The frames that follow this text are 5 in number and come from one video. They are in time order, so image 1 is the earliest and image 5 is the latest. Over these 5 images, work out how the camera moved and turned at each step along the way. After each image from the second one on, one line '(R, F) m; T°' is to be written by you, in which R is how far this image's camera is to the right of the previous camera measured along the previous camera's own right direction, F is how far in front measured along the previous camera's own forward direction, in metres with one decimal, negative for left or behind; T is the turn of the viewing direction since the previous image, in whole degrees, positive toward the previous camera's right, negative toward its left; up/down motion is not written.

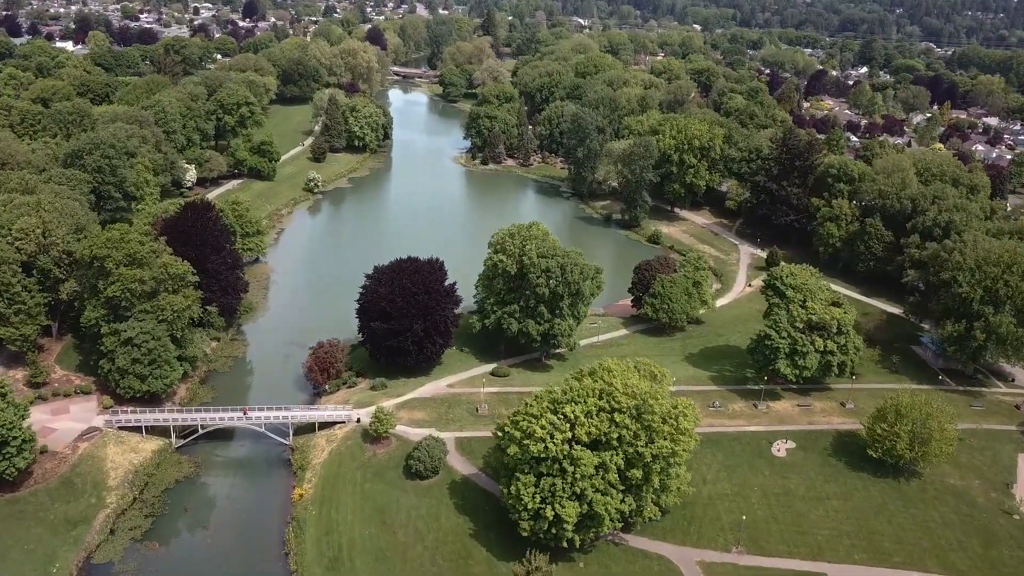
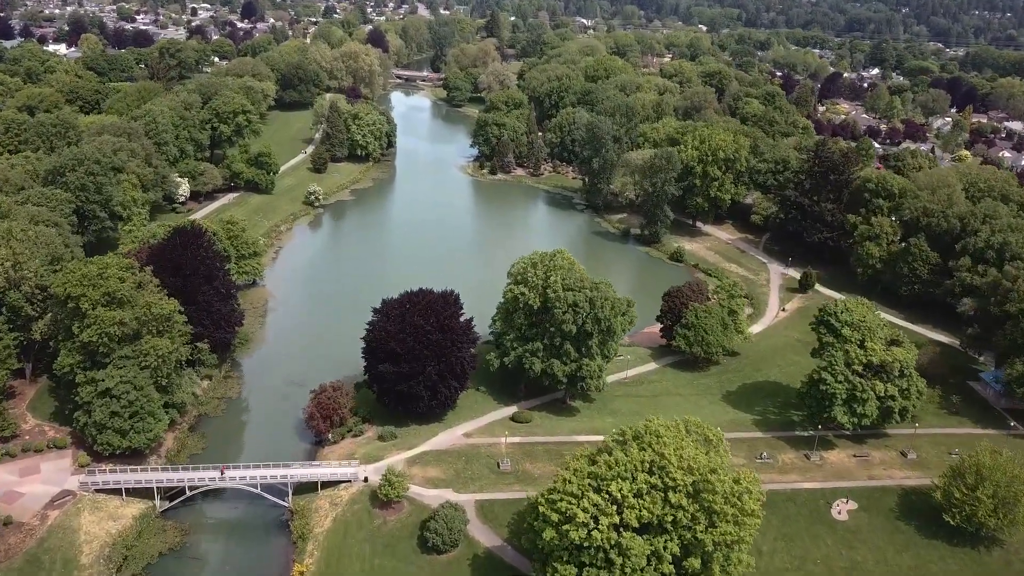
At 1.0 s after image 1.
(-1.2, +4.2) m; 0°
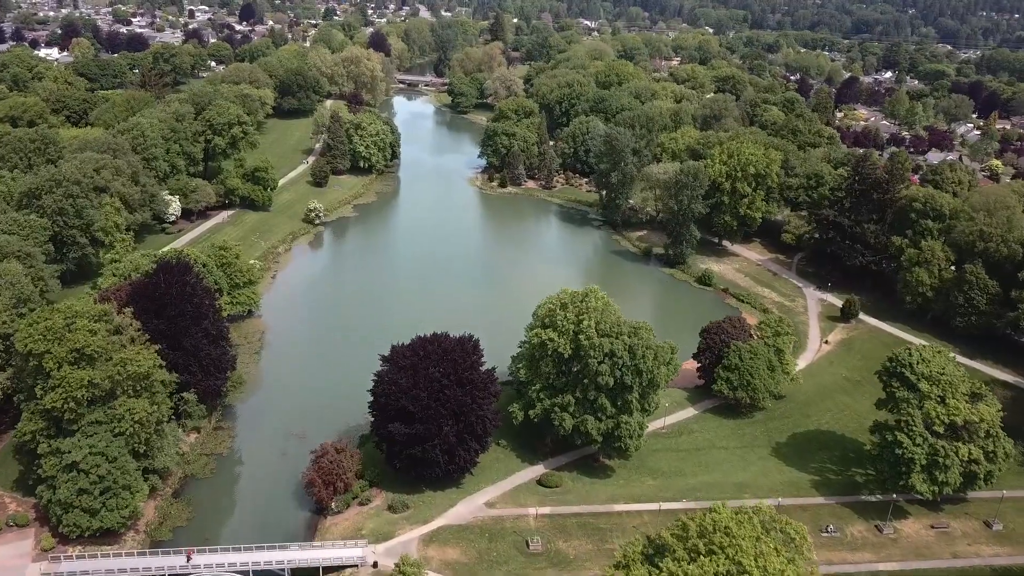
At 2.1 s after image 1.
(-1.3, +4.7) m; 0°
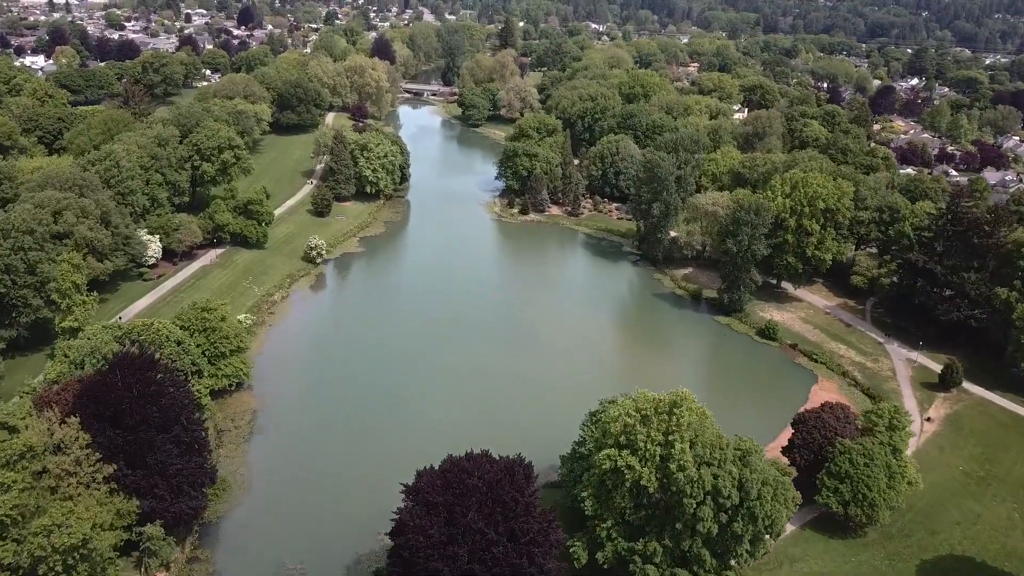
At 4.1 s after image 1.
(-2.4, +8.4) m; 0°
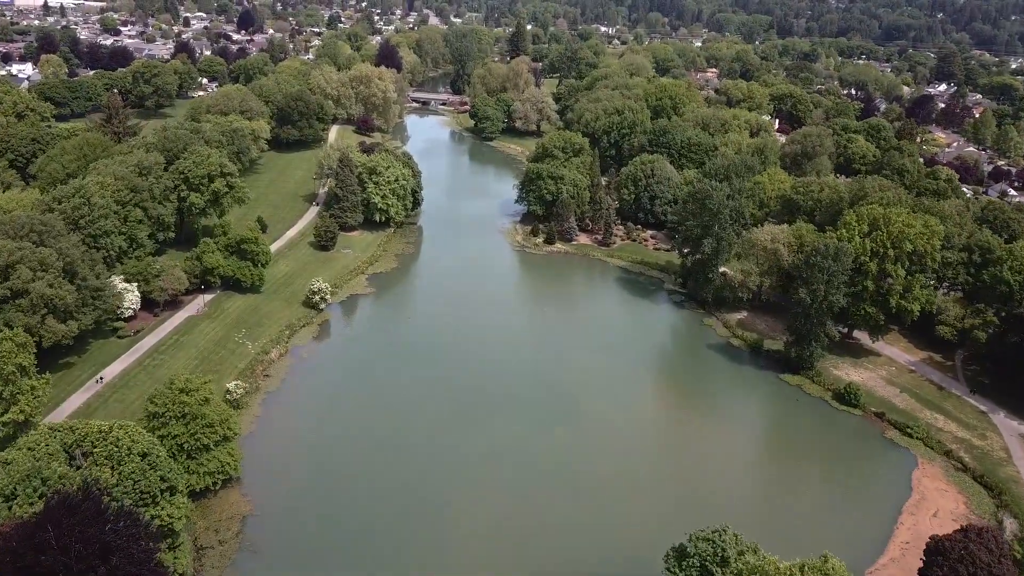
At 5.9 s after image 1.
(-2.1, +7.7) m; 0°
